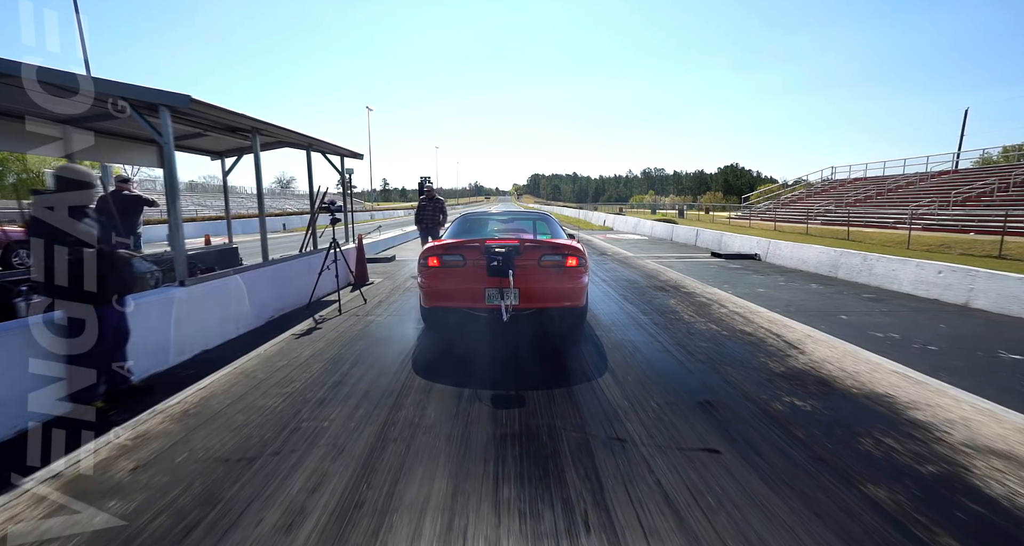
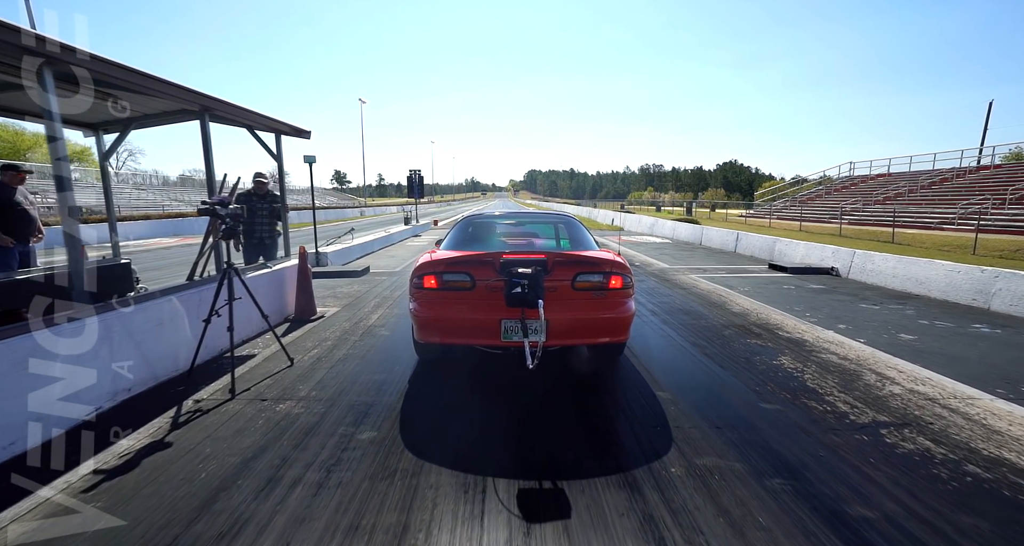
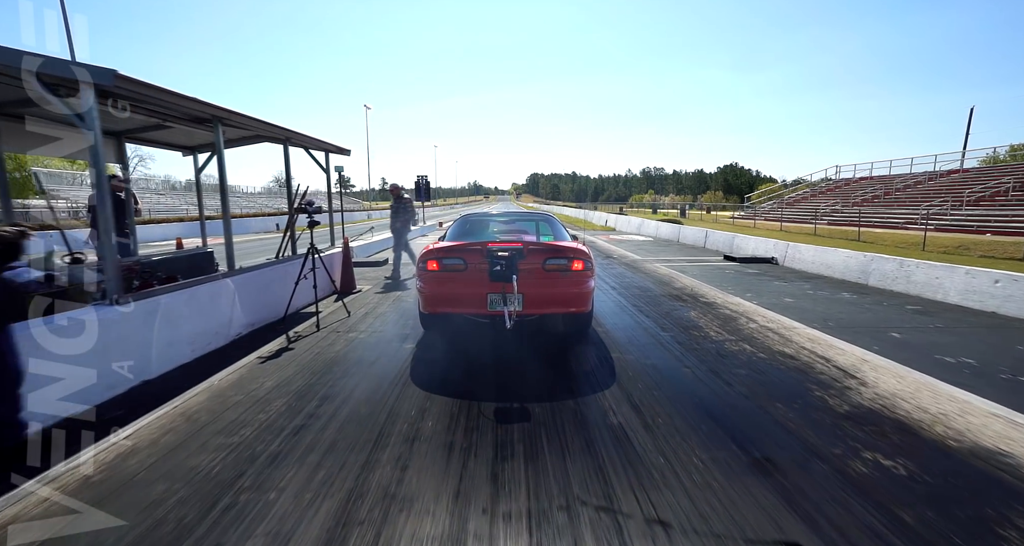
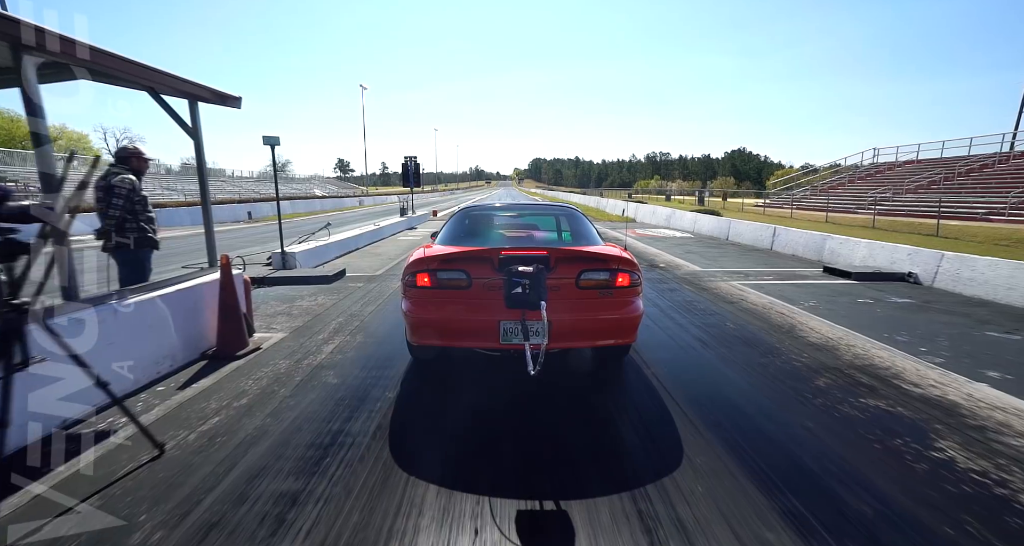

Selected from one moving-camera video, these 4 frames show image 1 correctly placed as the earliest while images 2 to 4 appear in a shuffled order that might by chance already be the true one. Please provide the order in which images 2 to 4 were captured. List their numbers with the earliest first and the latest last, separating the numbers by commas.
3, 2, 4
